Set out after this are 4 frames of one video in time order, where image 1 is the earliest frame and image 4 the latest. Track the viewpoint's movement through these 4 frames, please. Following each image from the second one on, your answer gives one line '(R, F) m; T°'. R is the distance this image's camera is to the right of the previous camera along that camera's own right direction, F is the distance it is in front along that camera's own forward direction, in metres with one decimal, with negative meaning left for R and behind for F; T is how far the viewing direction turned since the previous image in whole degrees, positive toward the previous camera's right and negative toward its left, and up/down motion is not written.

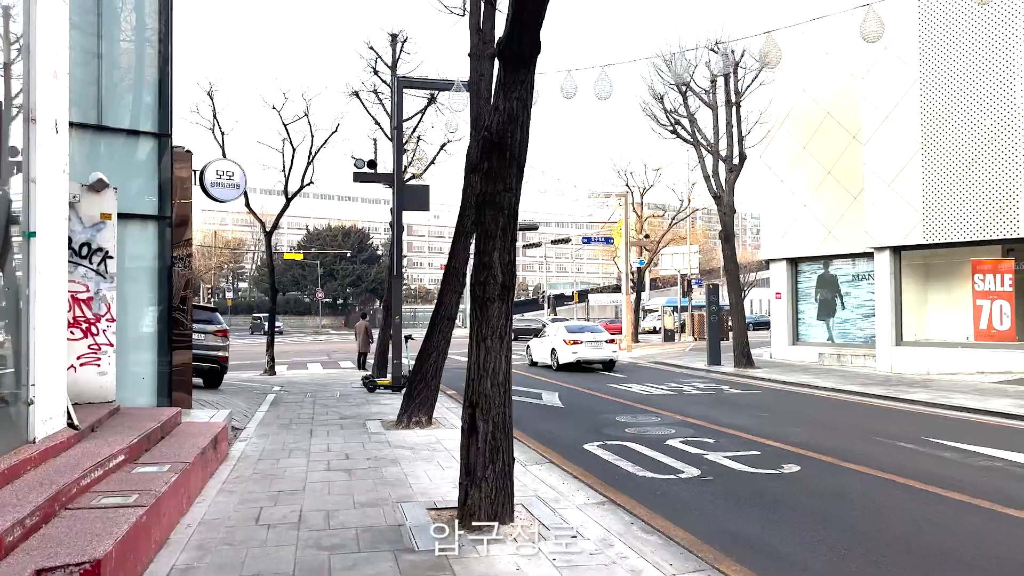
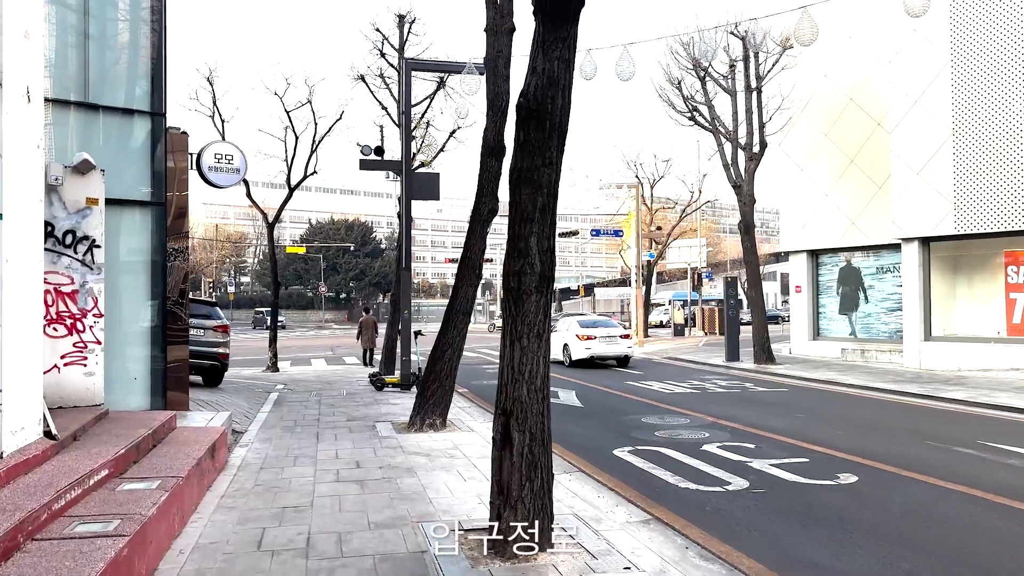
(-0.2, +0.8) m; 0°
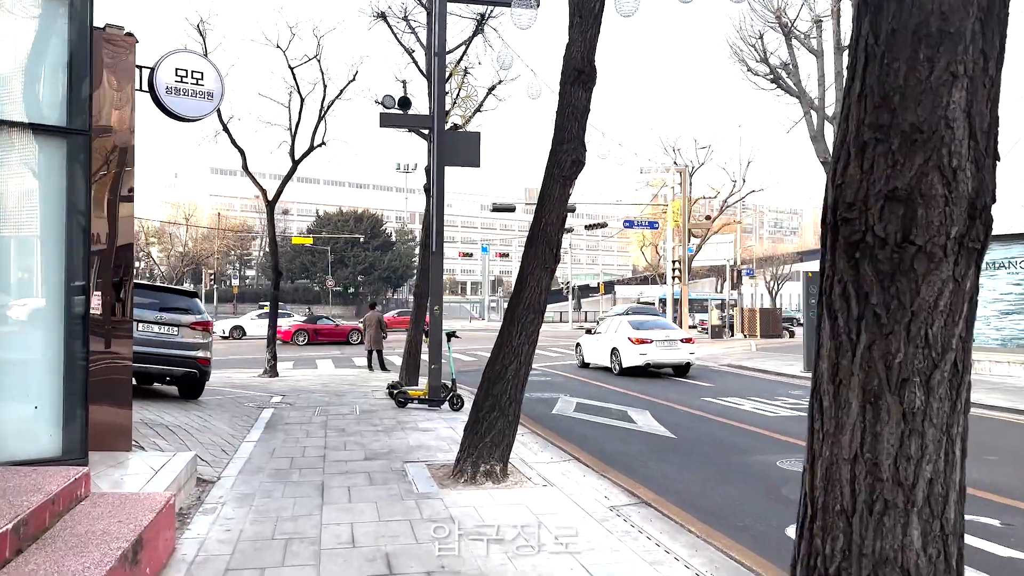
(-0.8, +3.2) m; 0°
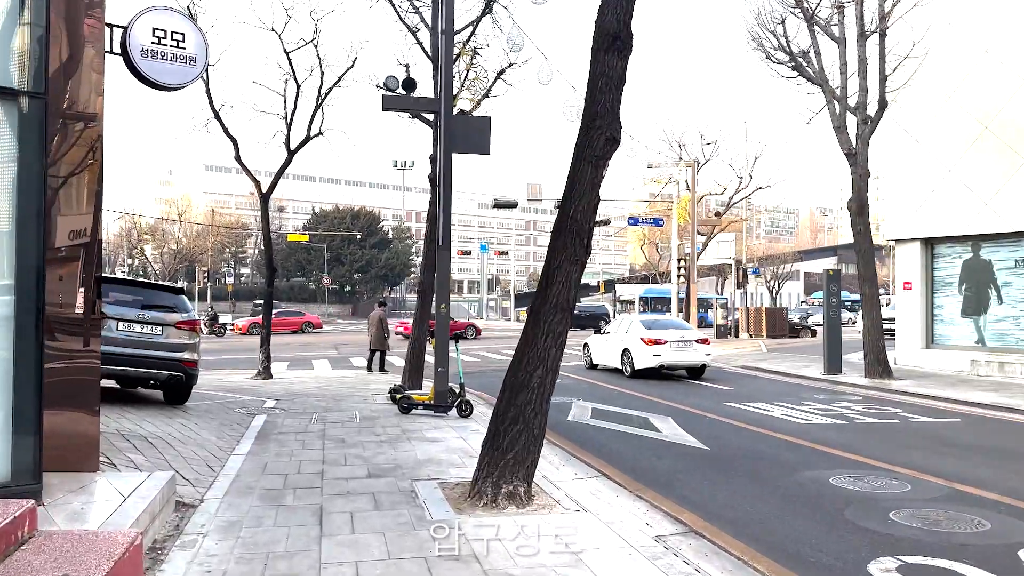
(-0.2, +0.9) m; 0°
